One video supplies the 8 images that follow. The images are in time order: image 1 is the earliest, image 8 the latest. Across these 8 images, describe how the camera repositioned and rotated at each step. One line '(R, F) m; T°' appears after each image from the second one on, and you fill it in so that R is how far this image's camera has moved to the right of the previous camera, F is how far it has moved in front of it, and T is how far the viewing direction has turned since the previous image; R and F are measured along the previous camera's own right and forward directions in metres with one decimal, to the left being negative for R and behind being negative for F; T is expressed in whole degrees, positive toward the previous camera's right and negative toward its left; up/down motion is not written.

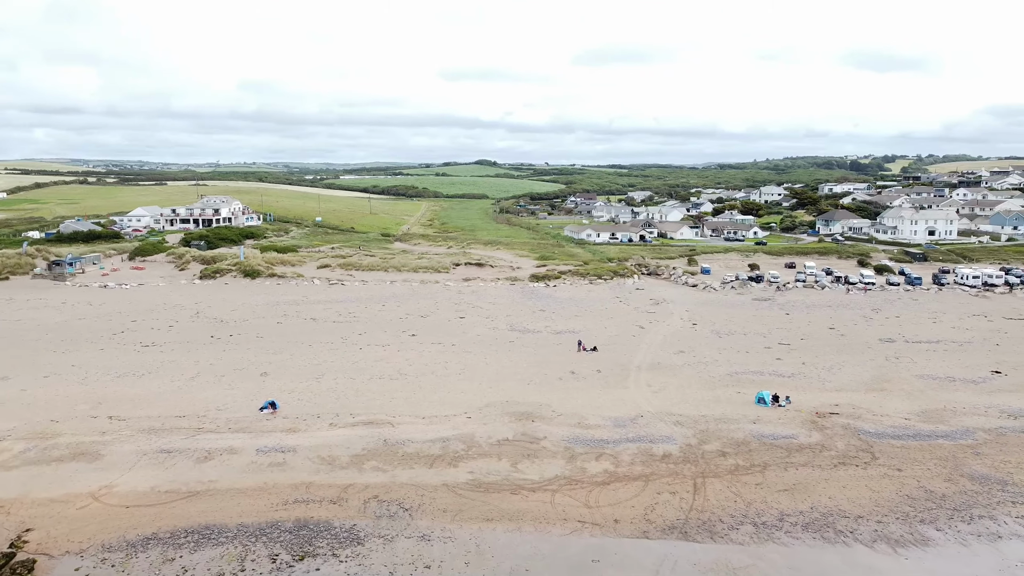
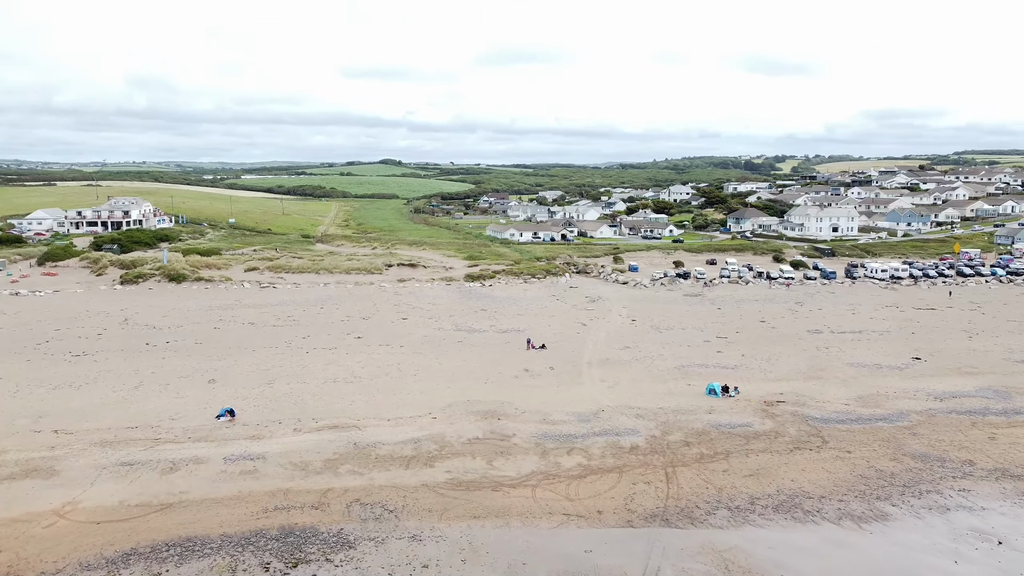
(-1.5, -0.2) m; +7°
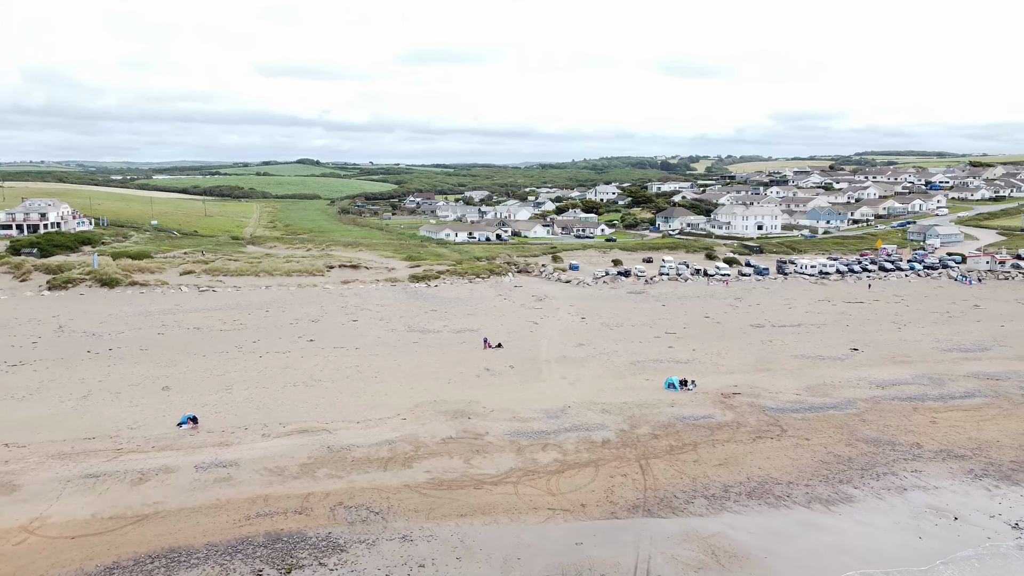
(-1.3, -0.2) m; +6°
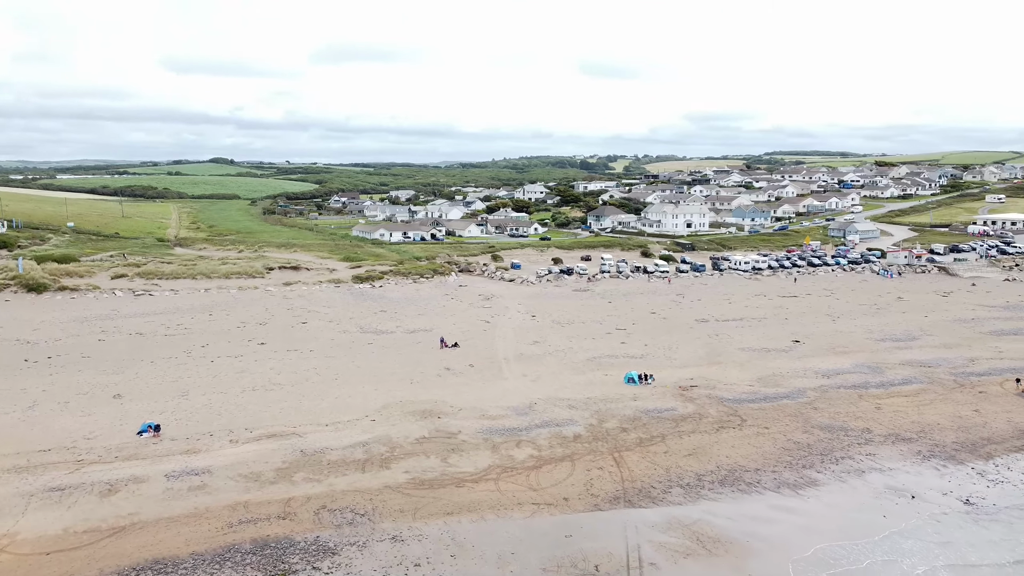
(-1.3, -0.1) m; +6°
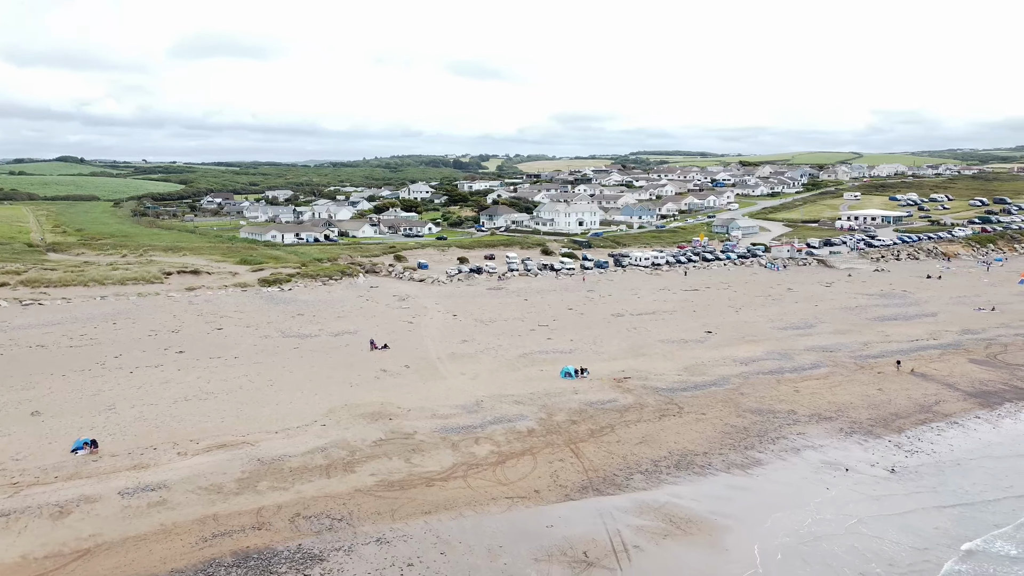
(-2.0, -0.2) m; +9°
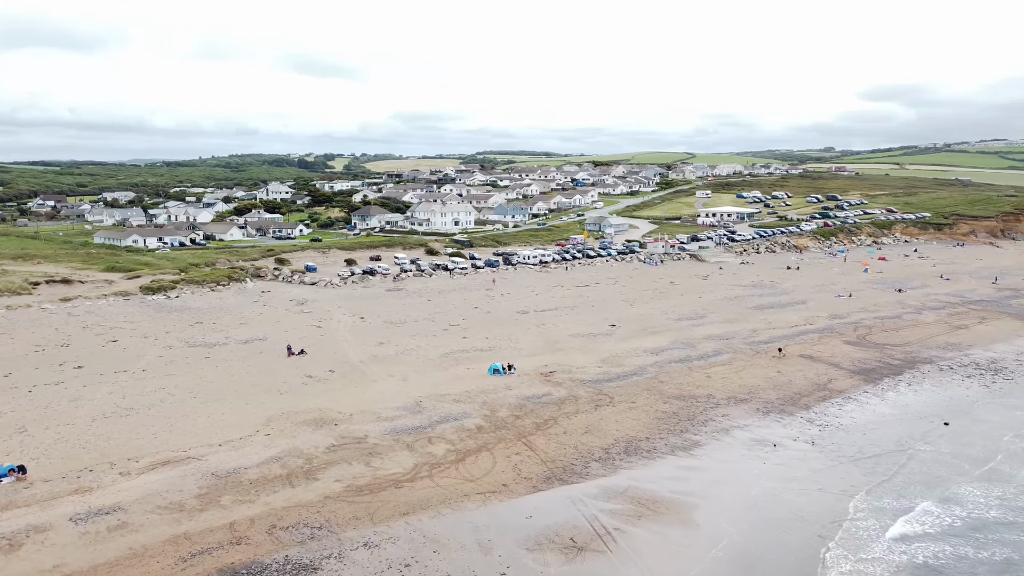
(-2.5, -0.2) m; +11°
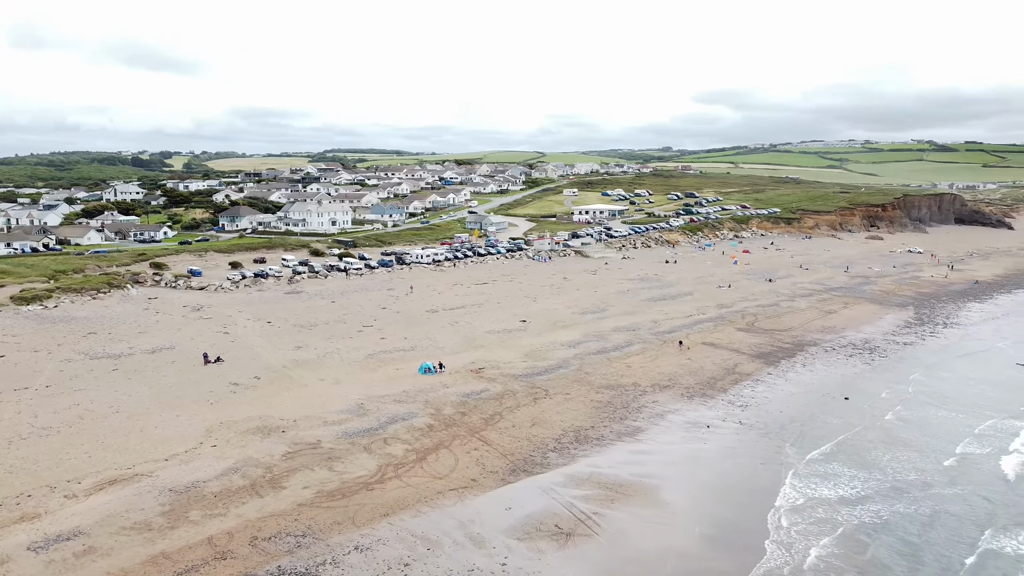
(-2.5, -0.1) m; +11°
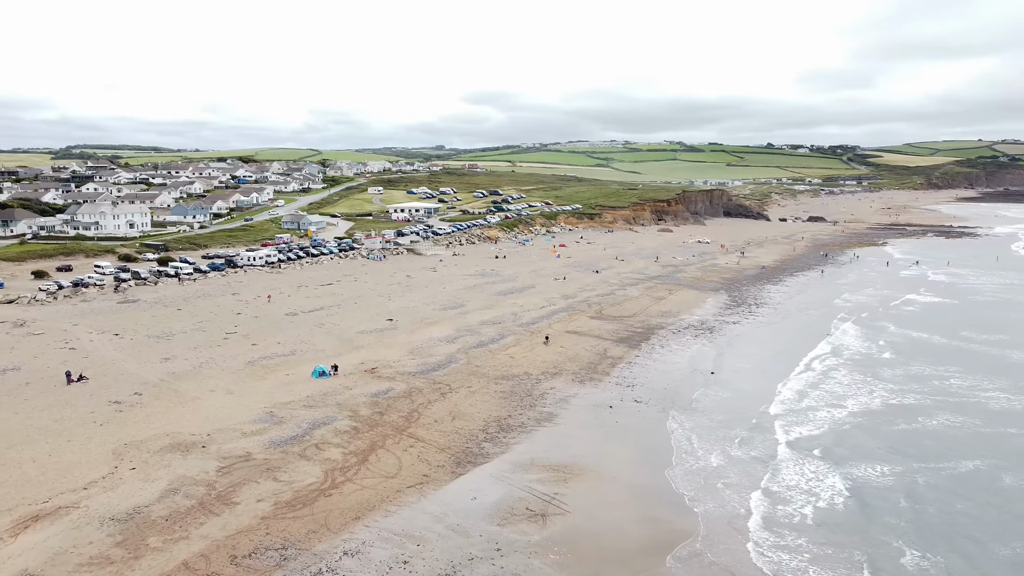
(-3.8, 0.0) m; +16°
